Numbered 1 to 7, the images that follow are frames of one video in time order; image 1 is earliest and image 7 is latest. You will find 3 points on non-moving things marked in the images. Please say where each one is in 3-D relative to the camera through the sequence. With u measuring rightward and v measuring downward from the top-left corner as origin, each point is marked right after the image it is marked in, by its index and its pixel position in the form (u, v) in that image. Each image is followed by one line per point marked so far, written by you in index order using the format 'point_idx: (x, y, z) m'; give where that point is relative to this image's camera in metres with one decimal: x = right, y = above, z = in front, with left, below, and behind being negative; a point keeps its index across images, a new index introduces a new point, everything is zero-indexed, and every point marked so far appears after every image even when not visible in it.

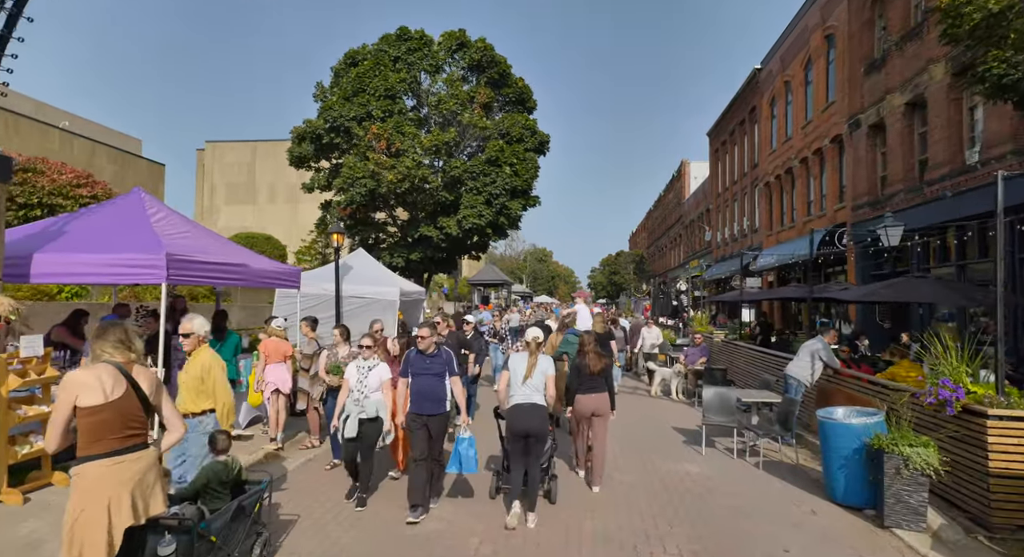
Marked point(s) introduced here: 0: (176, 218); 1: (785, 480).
0: (-4.3, +0.8, +7.1) m
1: (+3.2, -2.4, +6.5) m
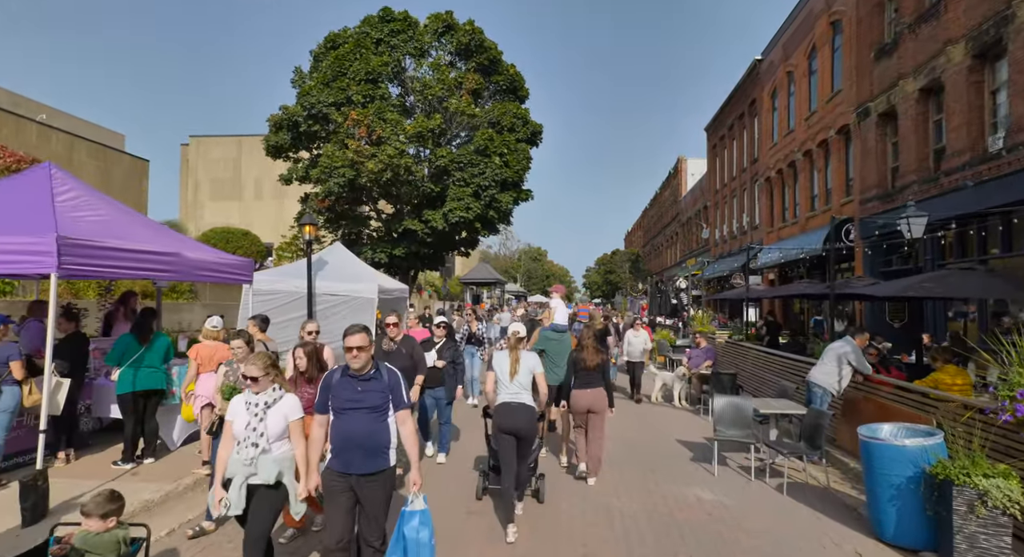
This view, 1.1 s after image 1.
0: (-4.5, +0.9, +6.0) m
1: (+3.0, -2.3, +5.5) m
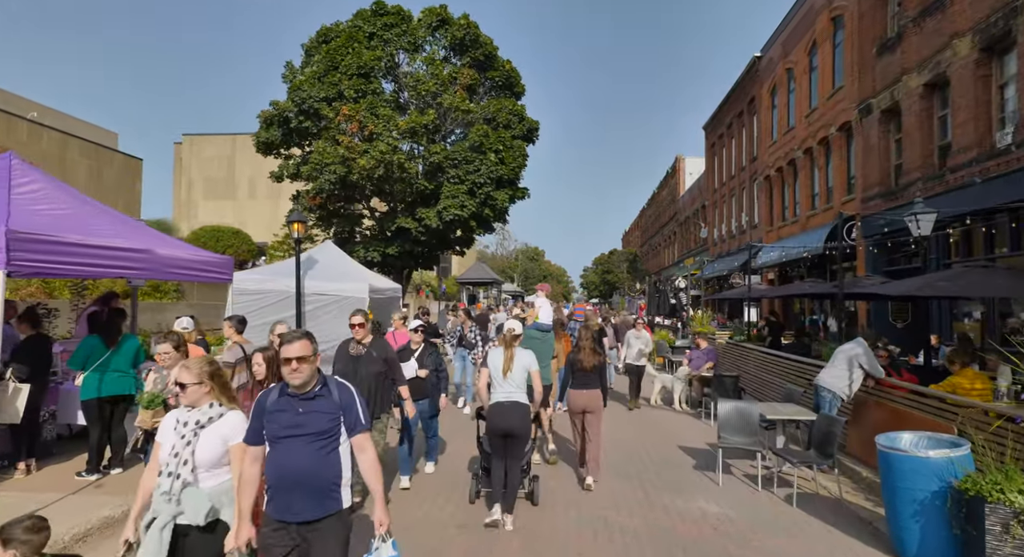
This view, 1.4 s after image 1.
0: (-4.6, +0.9, +5.6) m
1: (+2.9, -2.3, +5.1) m
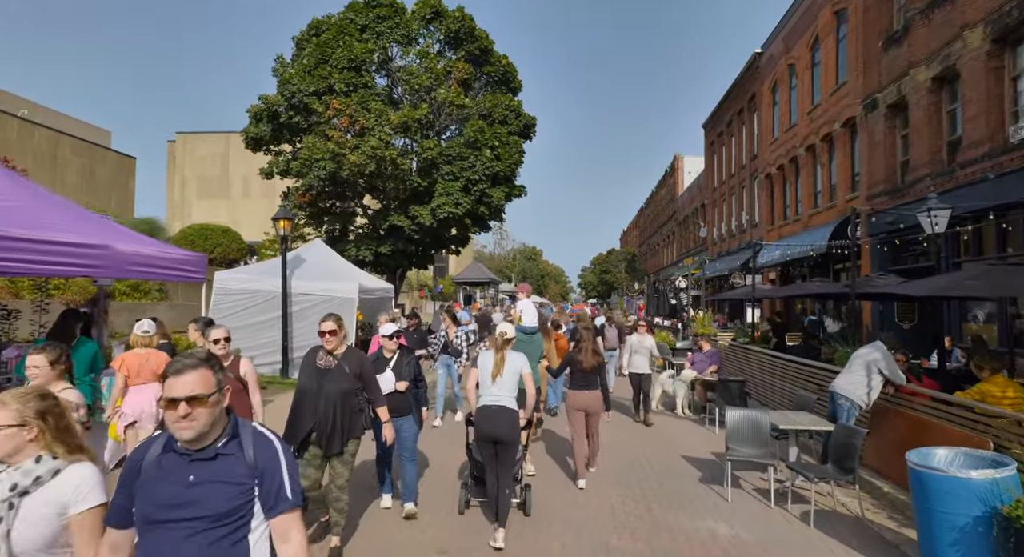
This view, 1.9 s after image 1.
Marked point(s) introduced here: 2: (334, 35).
0: (-4.7, +0.9, +5.1) m
1: (+2.8, -2.2, +4.6) m
2: (-5.3, +7.3, +16.7) m
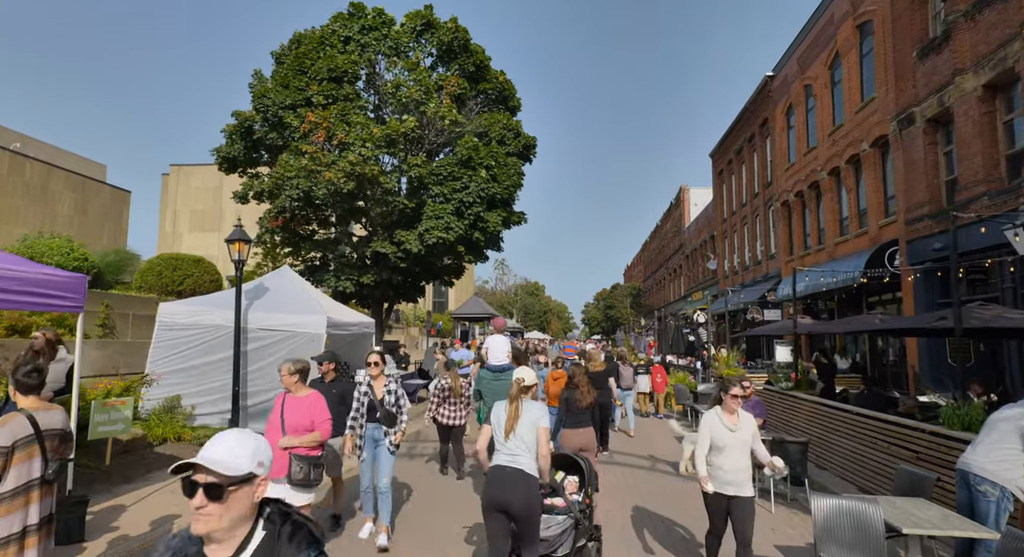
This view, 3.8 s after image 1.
0: (-4.8, +0.8, +3.3) m
1: (+2.7, -2.4, +2.6) m
2: (-5.4, +6.4, +15.3) m
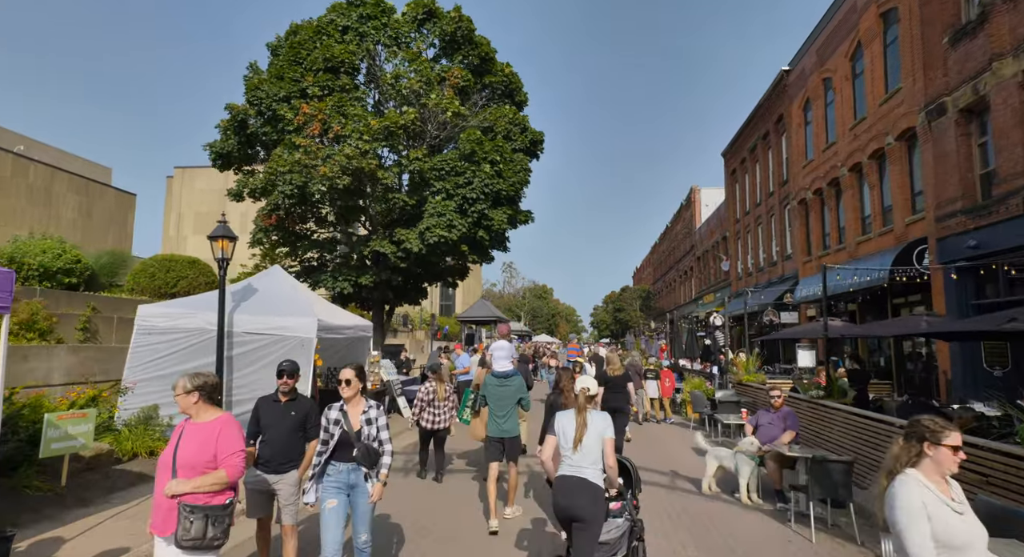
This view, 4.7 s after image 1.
0: (-4.8, +0.8, +2.6) m
1: (+2.7, -2.3, +1.8) m
2: (-5.3, +6.4, +14.6) m
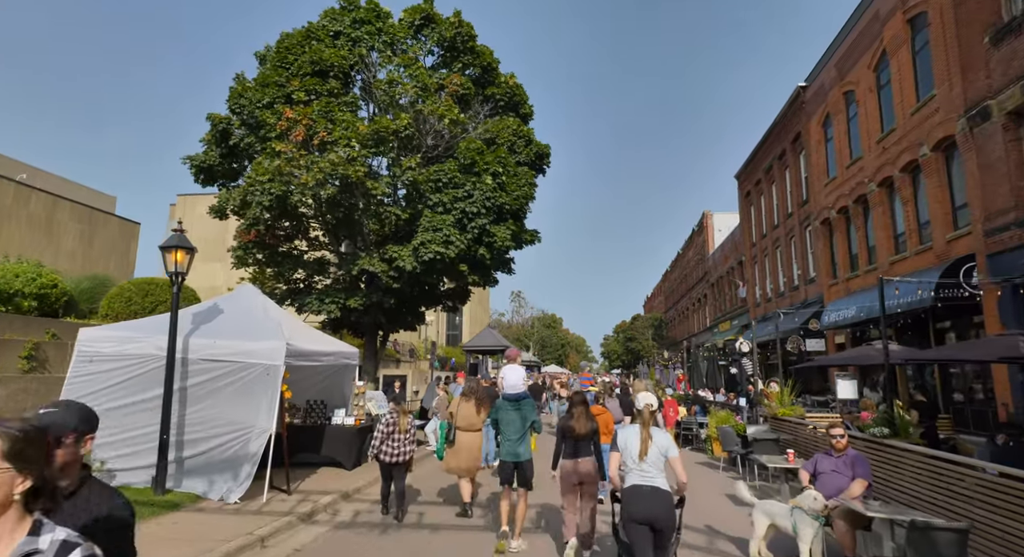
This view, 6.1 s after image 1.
0: (-4.9, +0.9, +1.3) m
1: (+2.6, -2.1, +0.2) m
2: (-5.2, +5.8, +13.6) m
